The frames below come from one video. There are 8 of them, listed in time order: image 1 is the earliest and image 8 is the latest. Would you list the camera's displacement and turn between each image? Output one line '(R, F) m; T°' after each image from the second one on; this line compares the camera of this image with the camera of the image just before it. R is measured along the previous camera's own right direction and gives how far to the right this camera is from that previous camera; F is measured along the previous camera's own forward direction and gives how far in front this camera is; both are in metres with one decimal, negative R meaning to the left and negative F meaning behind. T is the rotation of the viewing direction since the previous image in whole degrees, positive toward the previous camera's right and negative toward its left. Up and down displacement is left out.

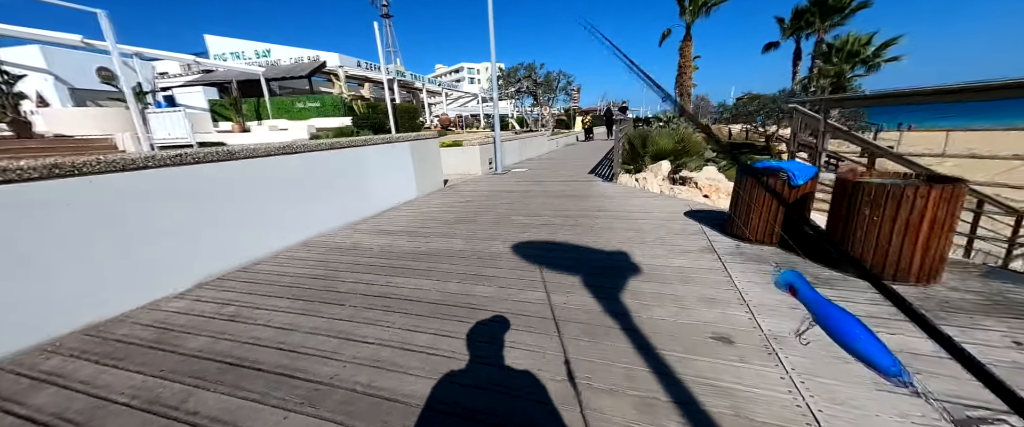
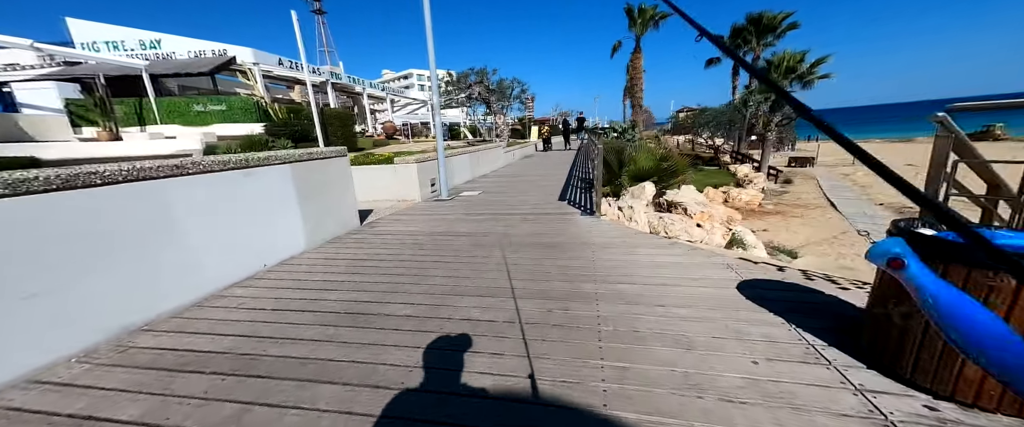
(+0.1, +1.6) m; +7°
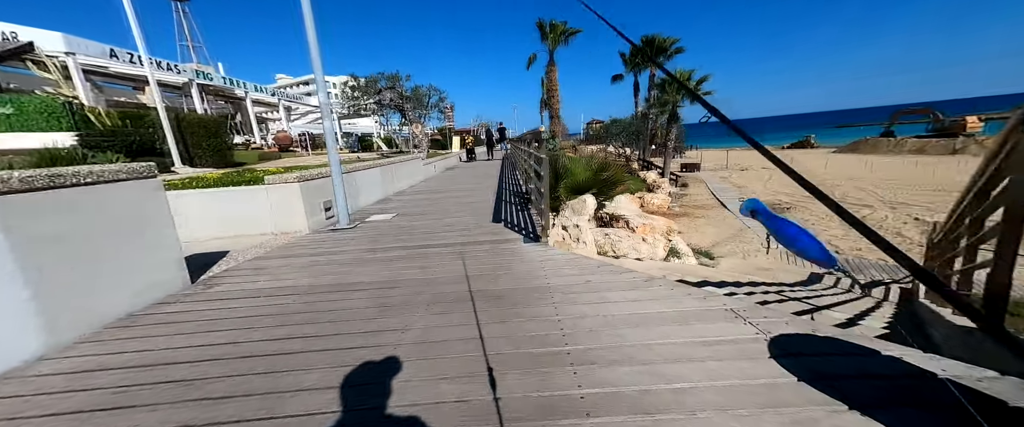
(0.0, +1.0) m; +12°
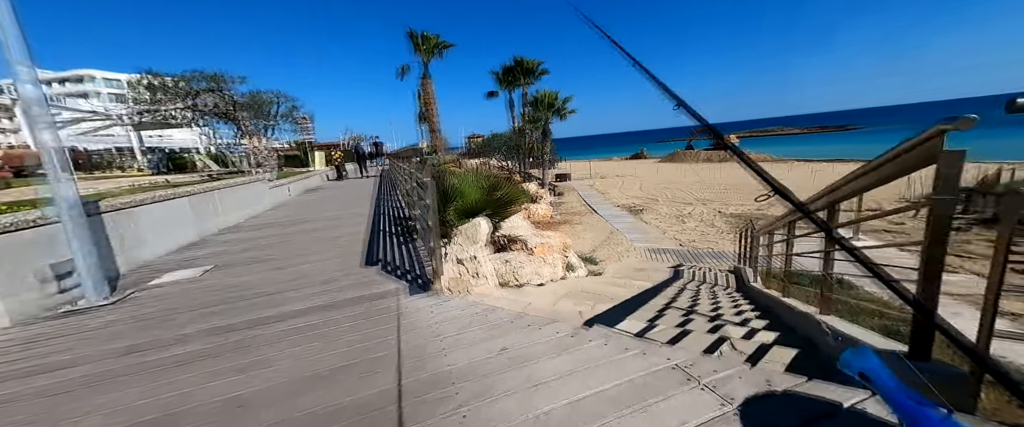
(+0.1, +0.7) m; +19°
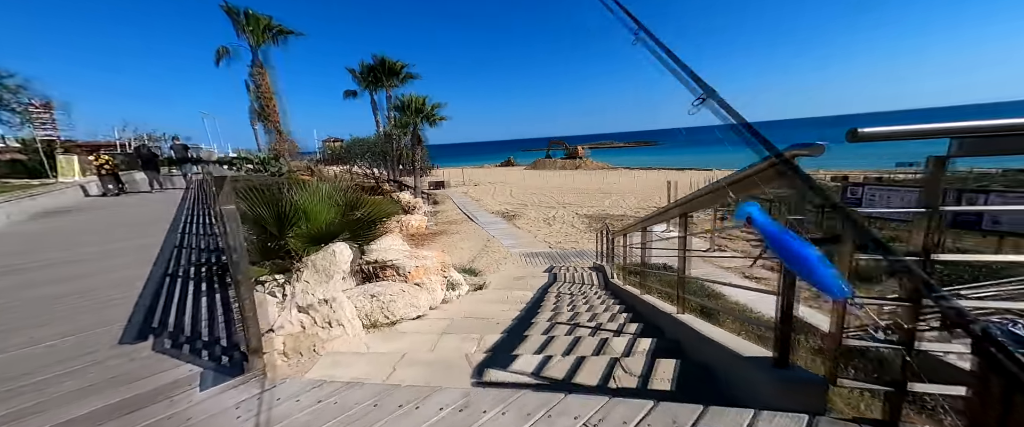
(+0.1, +0.5) m; +20°
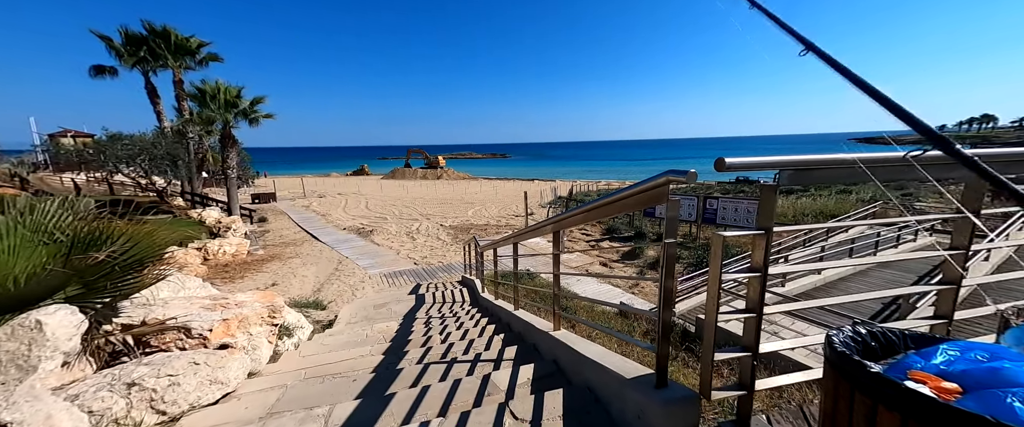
(0.0, +0.5) m; +23°
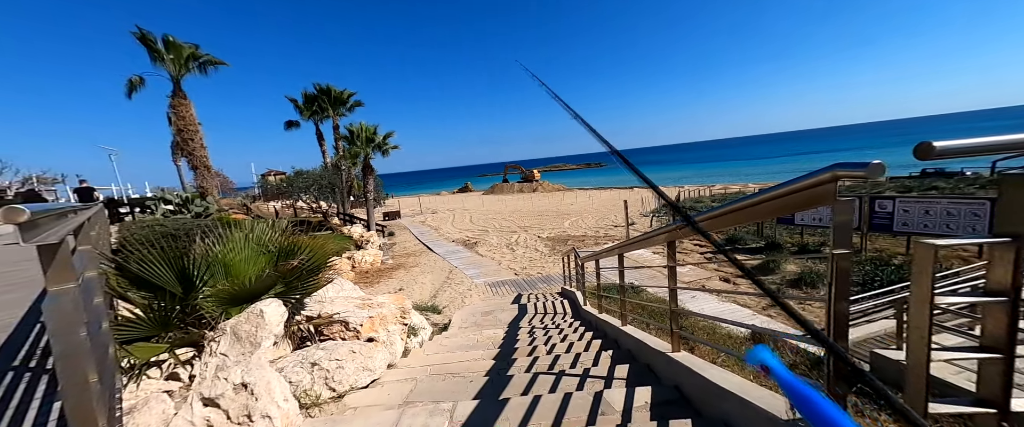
(-0.1, -0.1) m; -16°
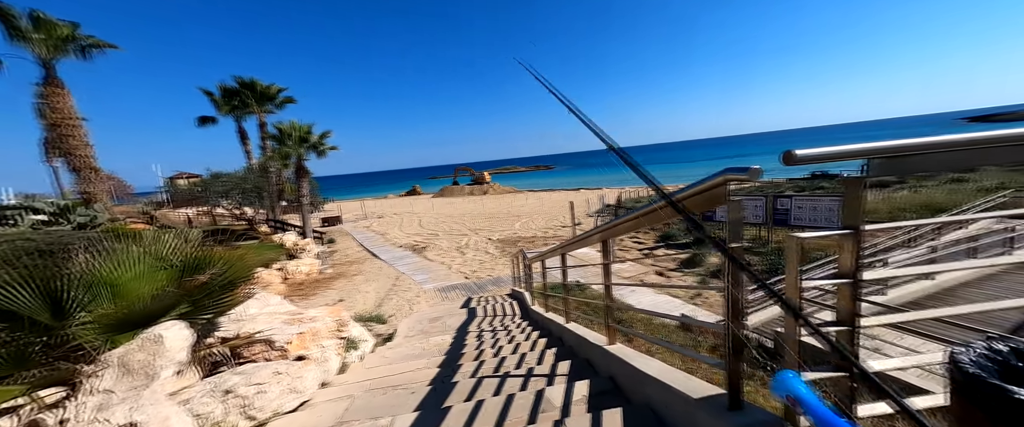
(+0.1, 0.0) m; +8°
